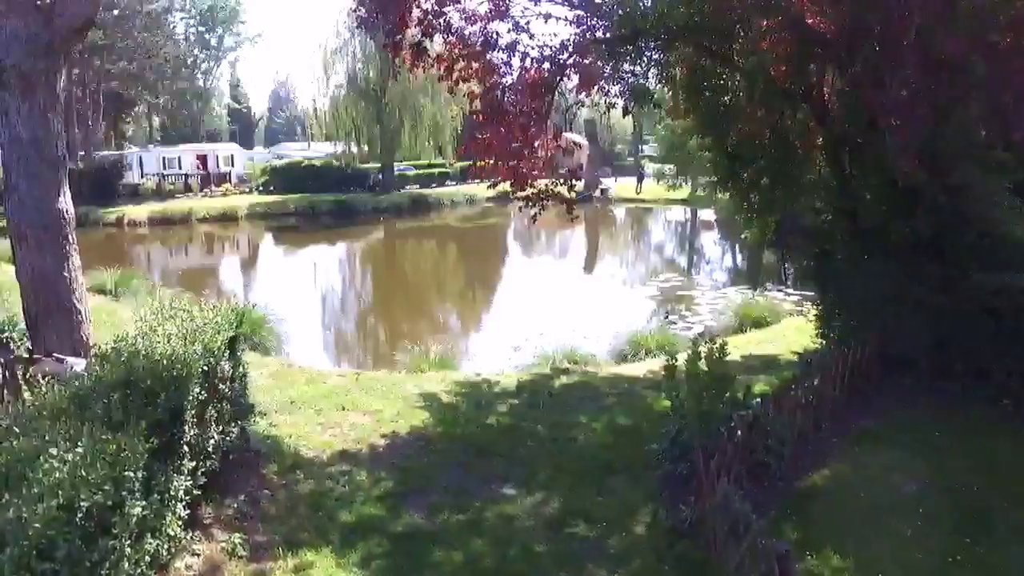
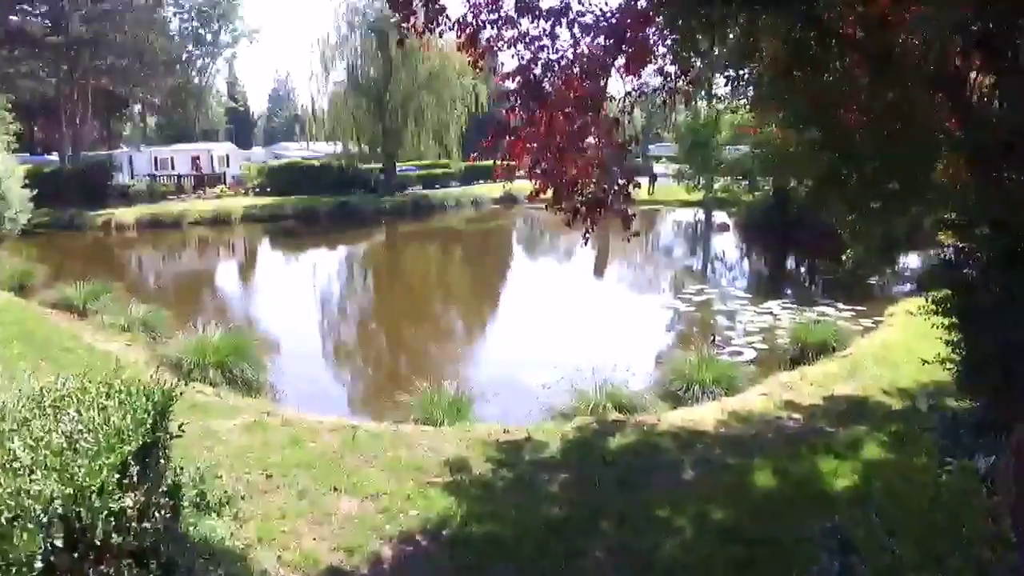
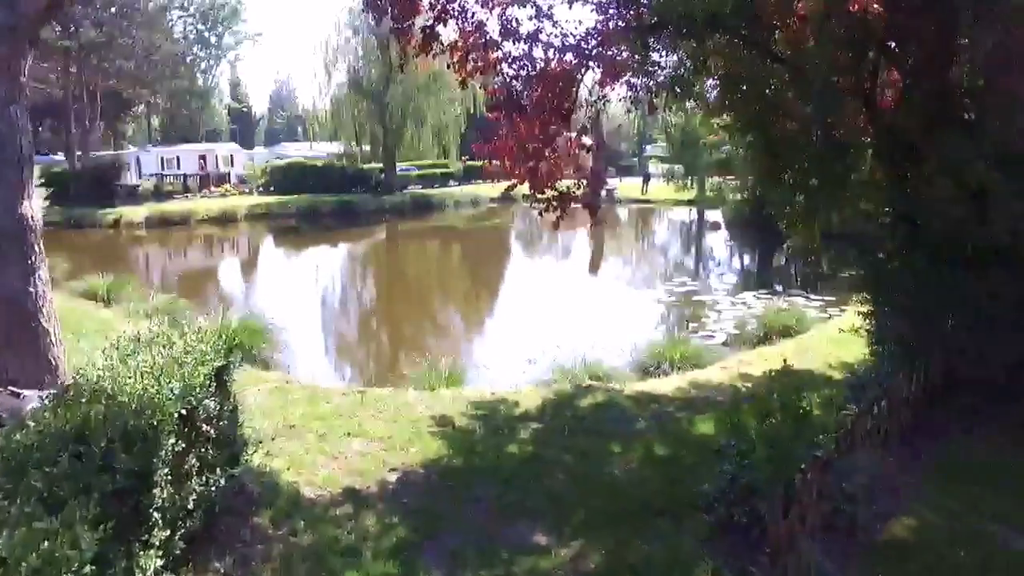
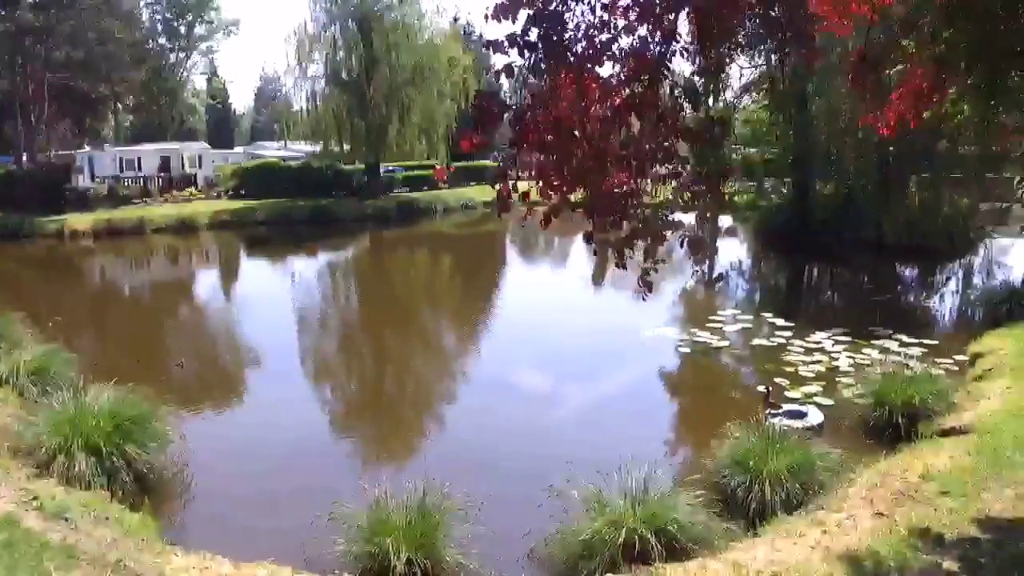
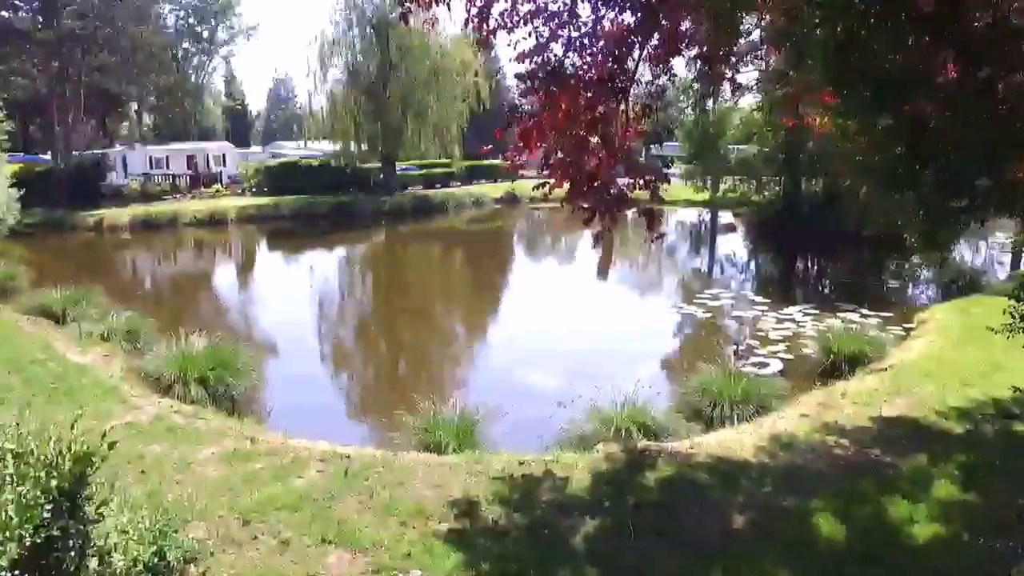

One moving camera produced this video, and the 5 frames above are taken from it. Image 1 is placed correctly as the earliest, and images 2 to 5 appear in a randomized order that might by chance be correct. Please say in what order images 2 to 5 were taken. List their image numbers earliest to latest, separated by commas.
3, 2, 5, 4
